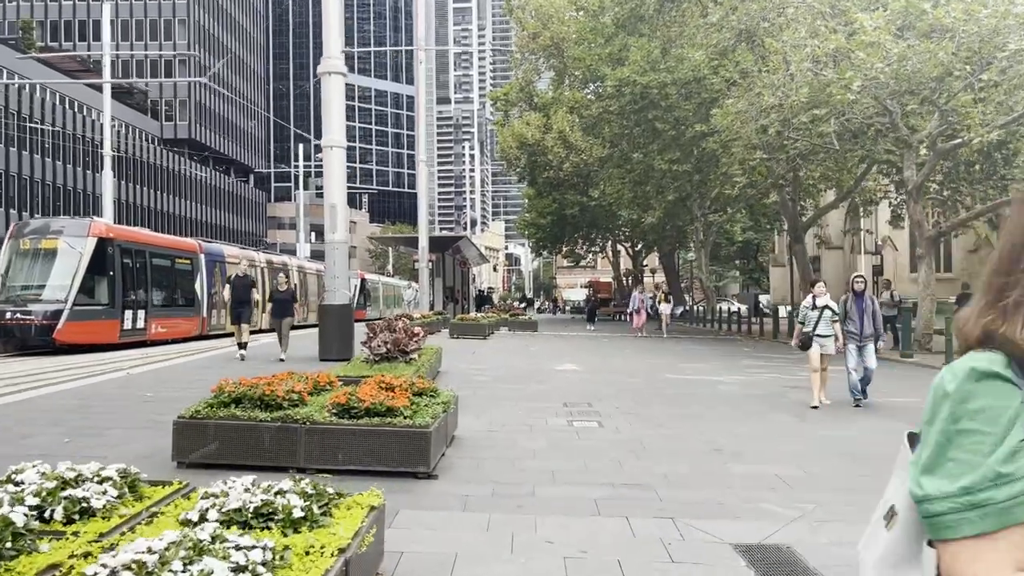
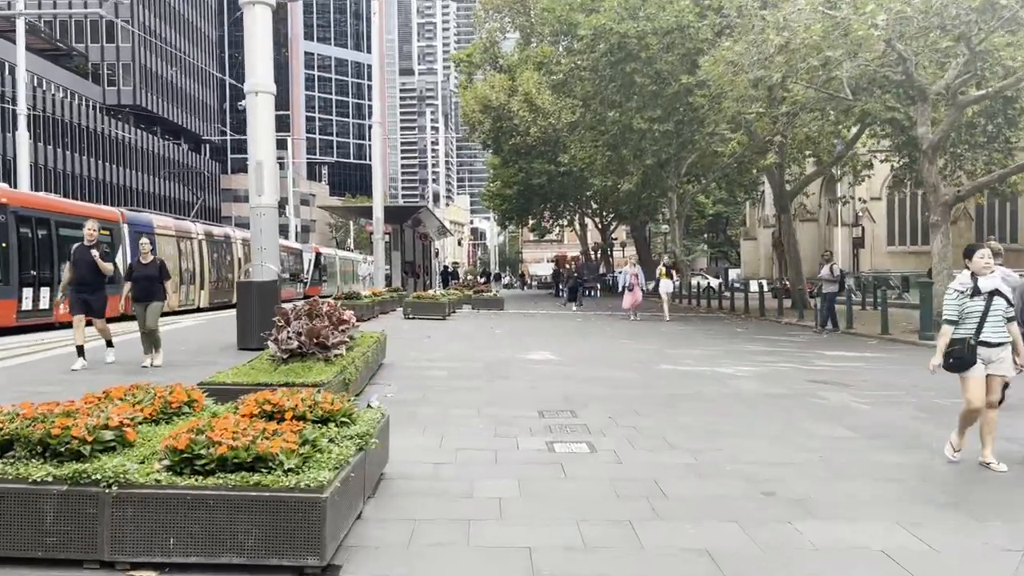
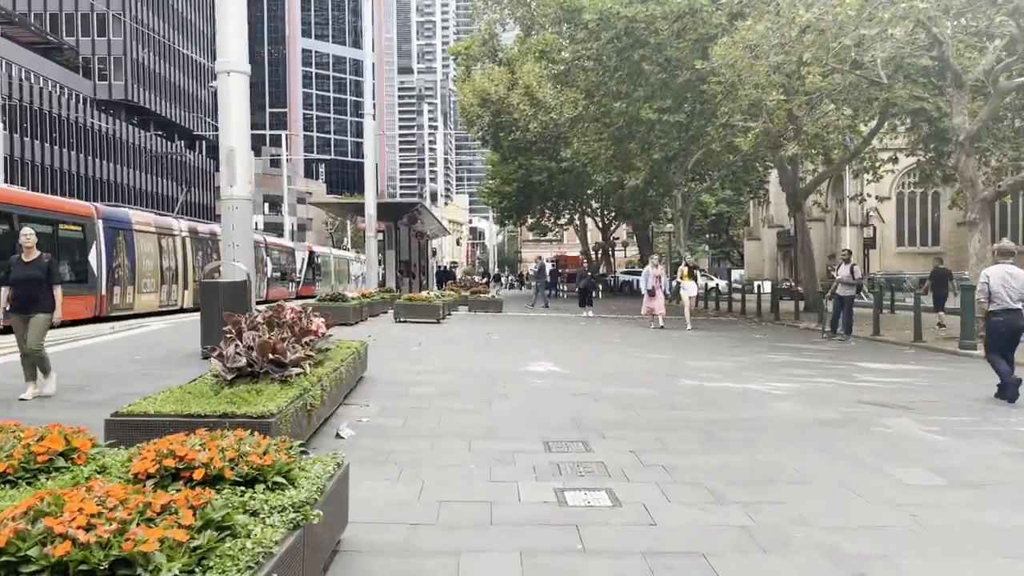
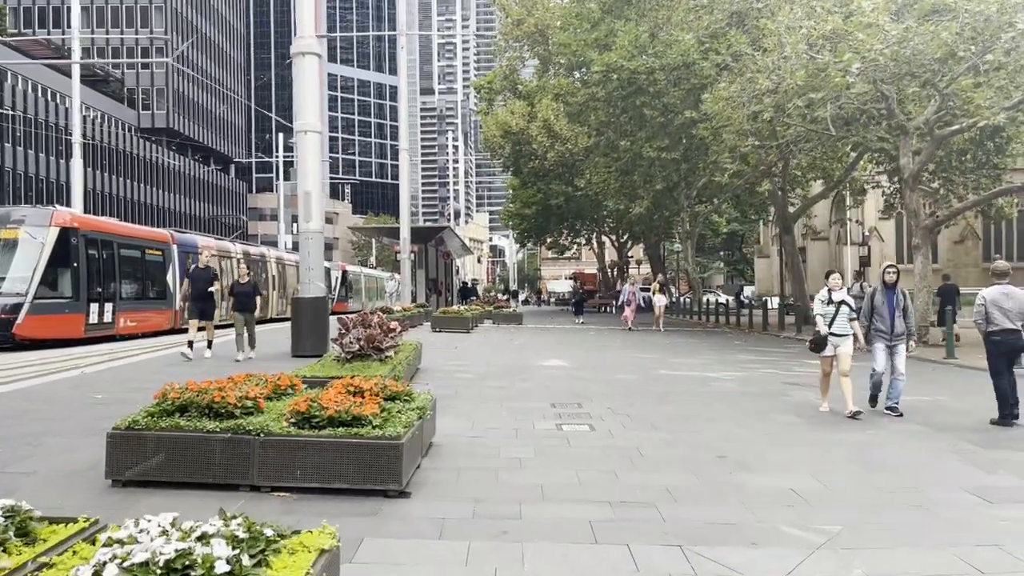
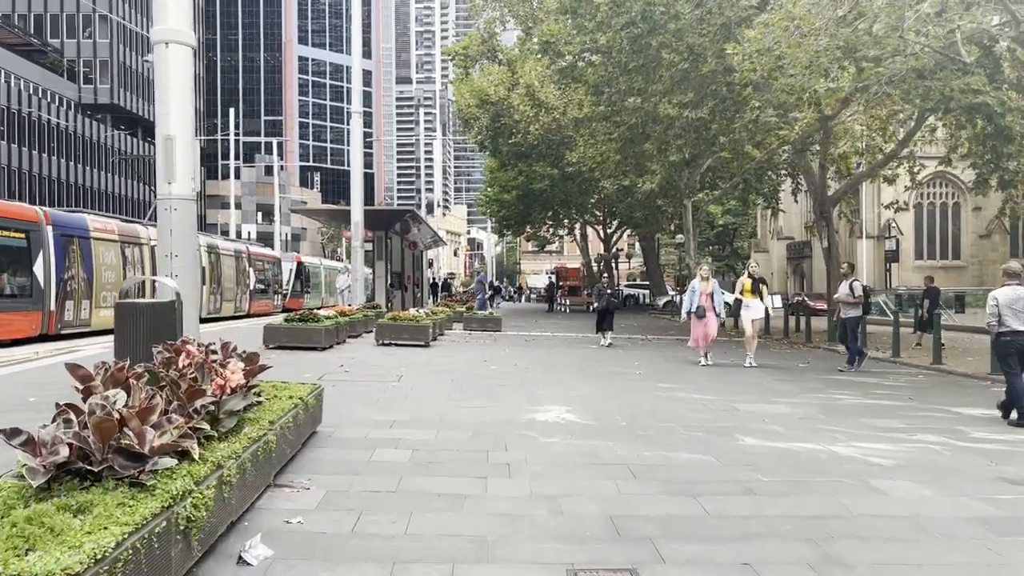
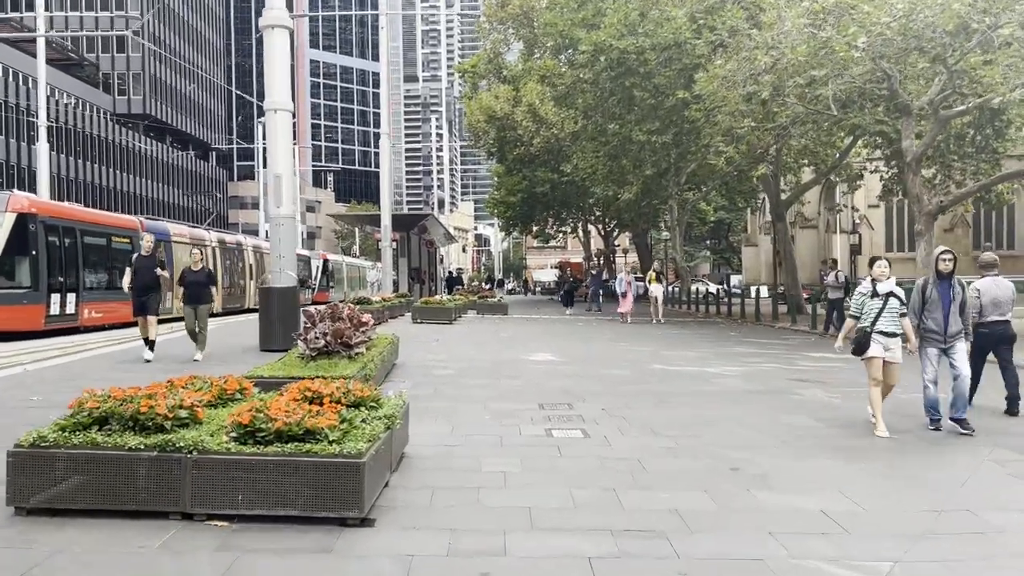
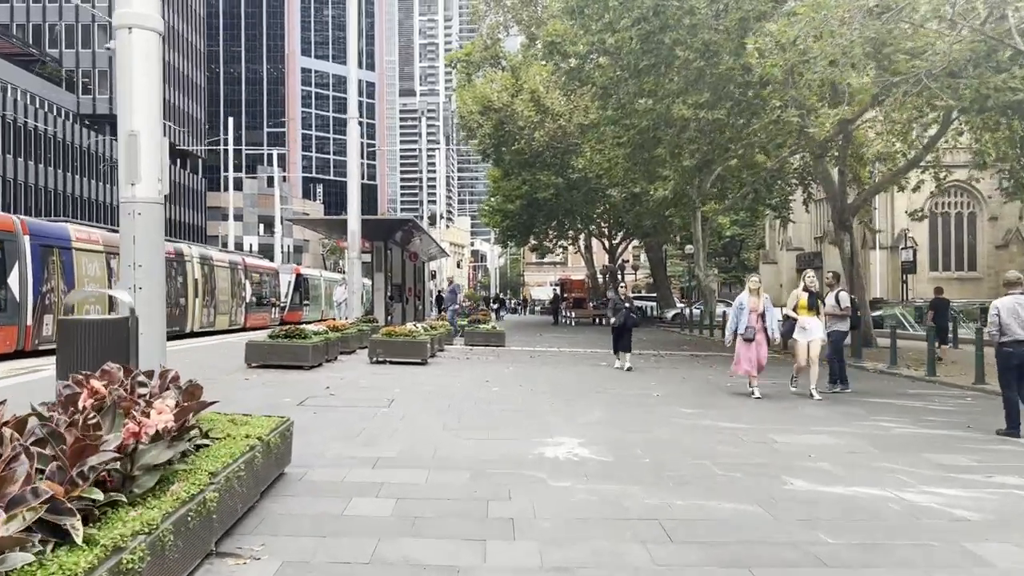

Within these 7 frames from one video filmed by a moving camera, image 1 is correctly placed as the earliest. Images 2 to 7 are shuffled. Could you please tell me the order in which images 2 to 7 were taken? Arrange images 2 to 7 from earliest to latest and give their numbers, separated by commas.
4, 6, 2, 3, 5, 7
